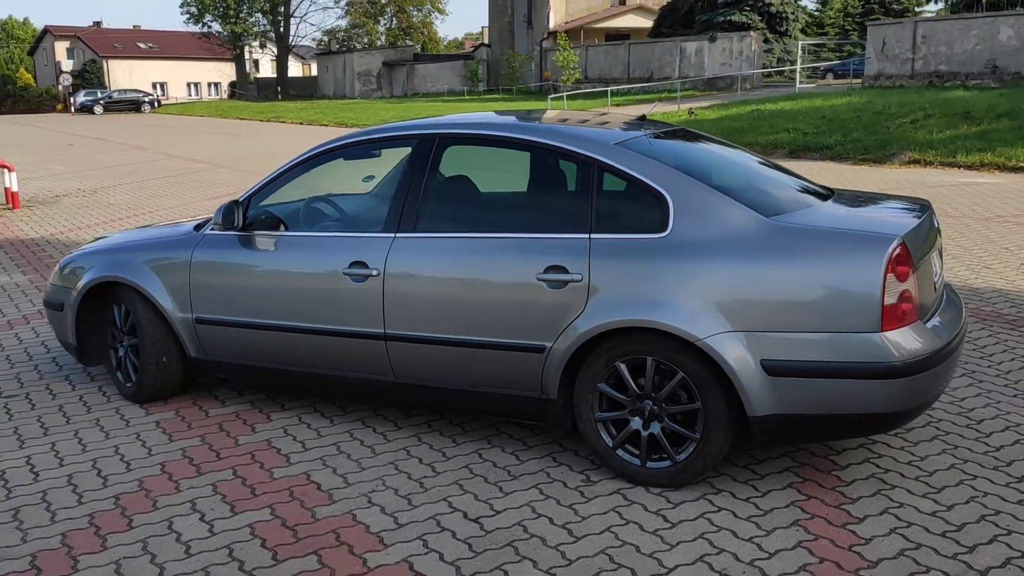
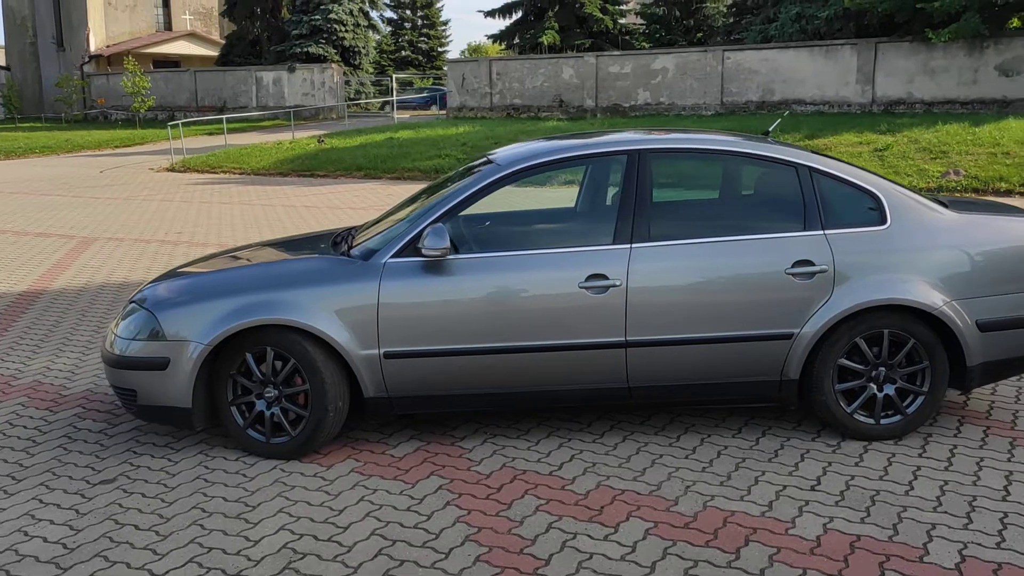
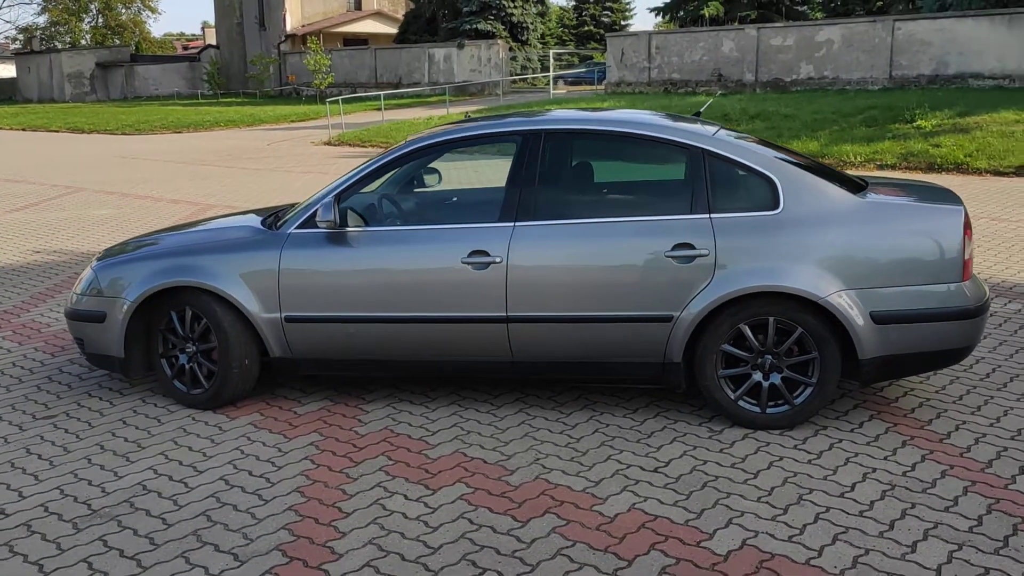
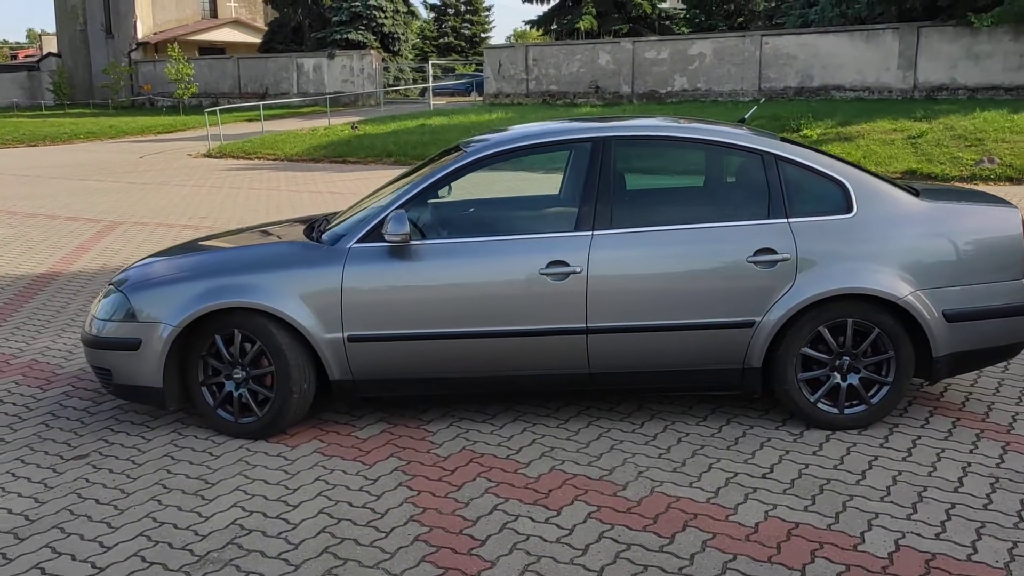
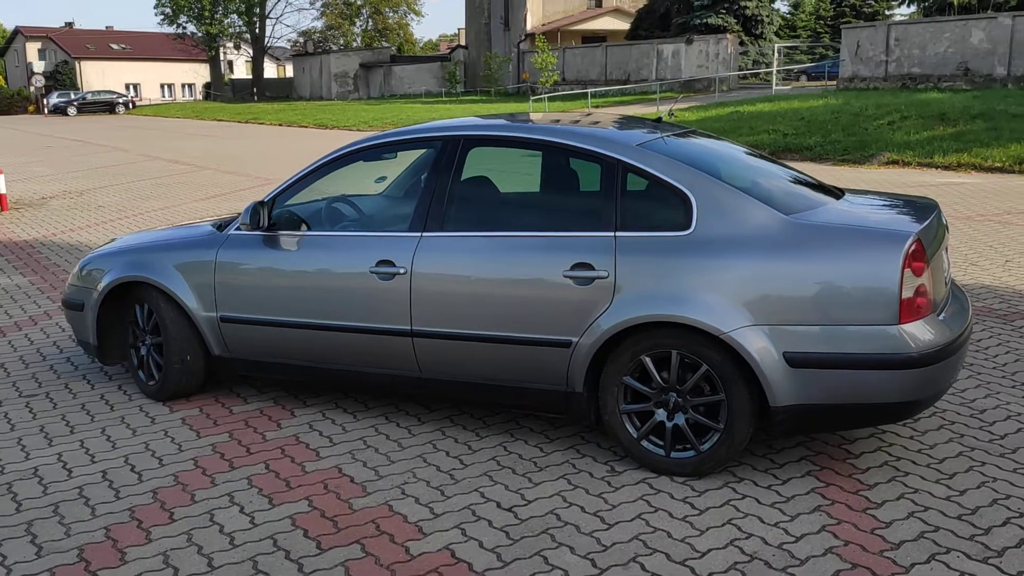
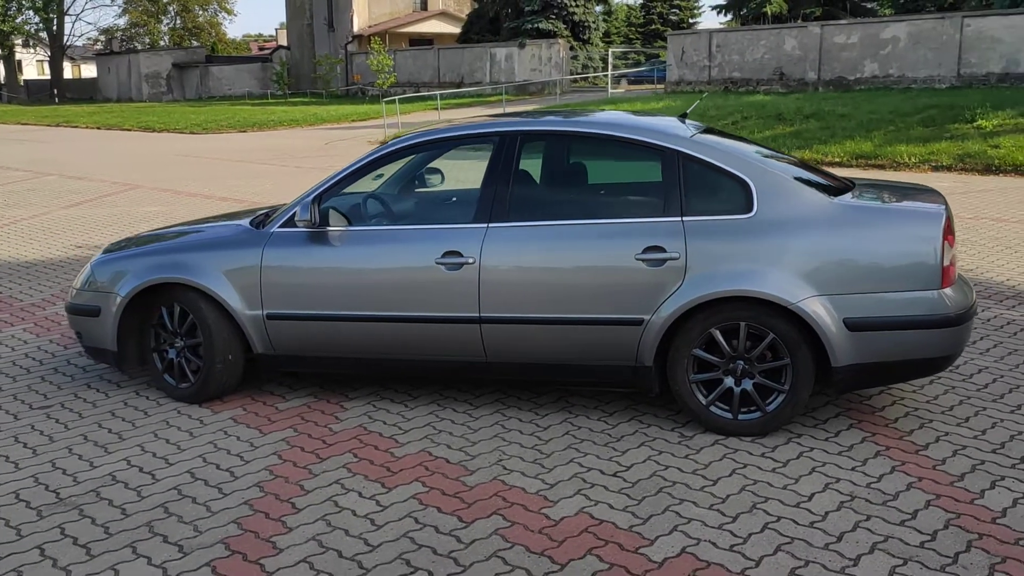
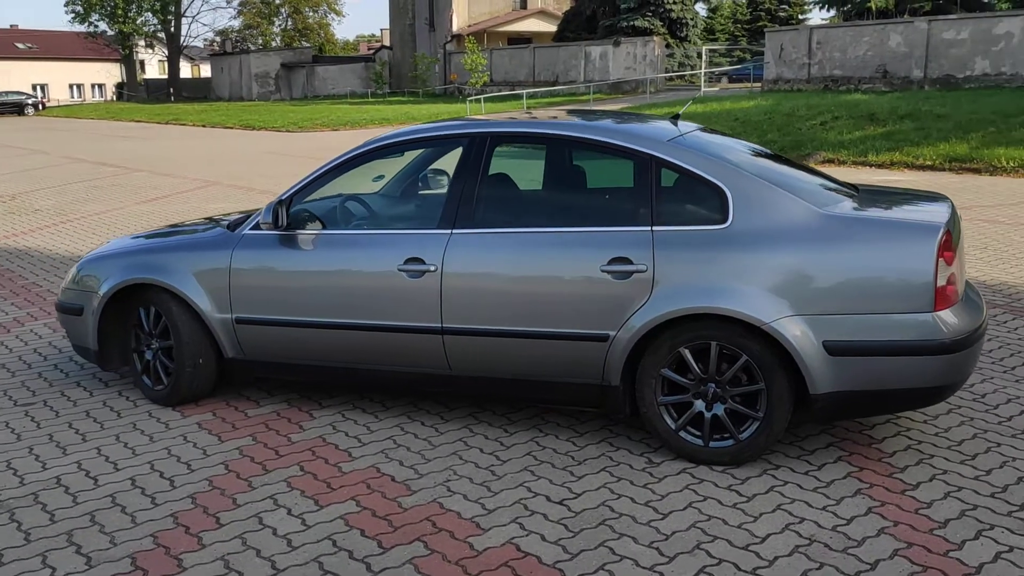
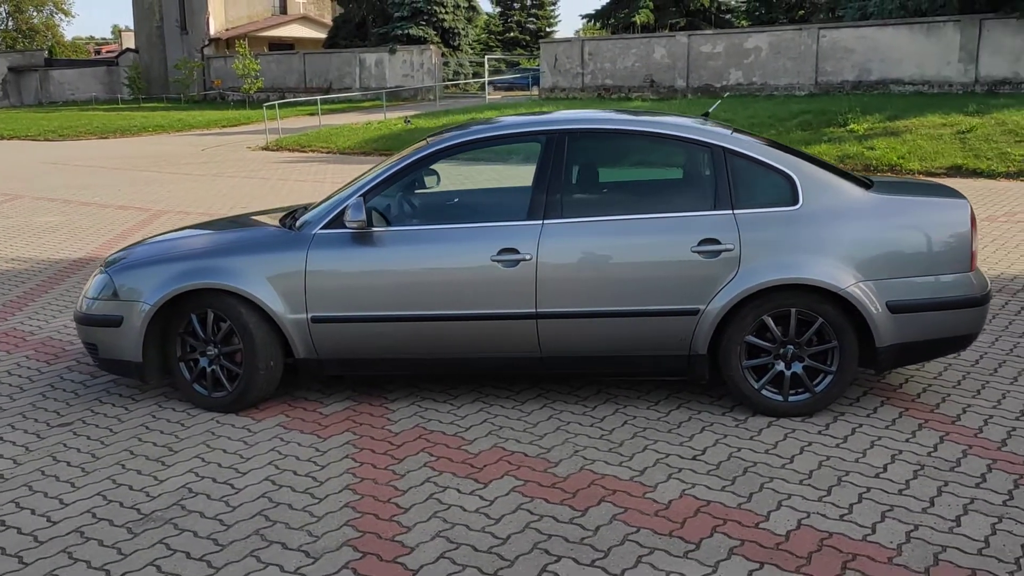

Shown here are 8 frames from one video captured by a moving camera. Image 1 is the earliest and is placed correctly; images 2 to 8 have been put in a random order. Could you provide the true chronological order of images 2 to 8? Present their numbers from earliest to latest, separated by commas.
5, 7, 6, 3, 8, 4, 2
